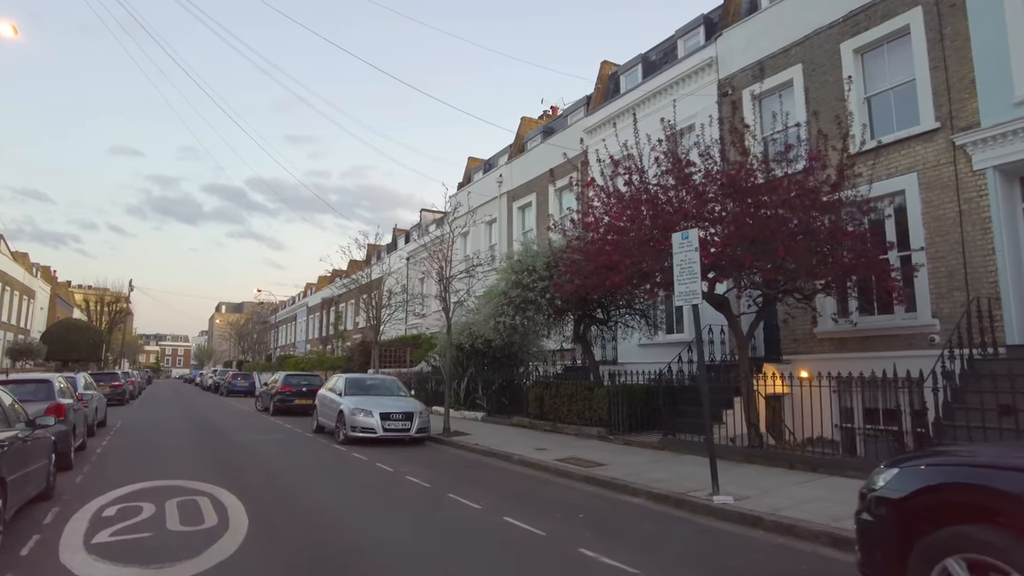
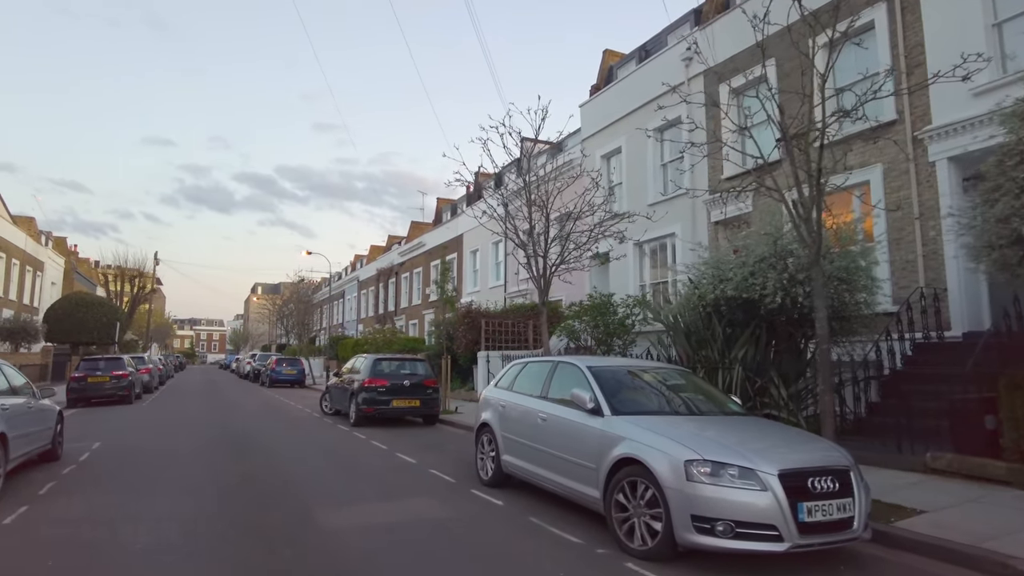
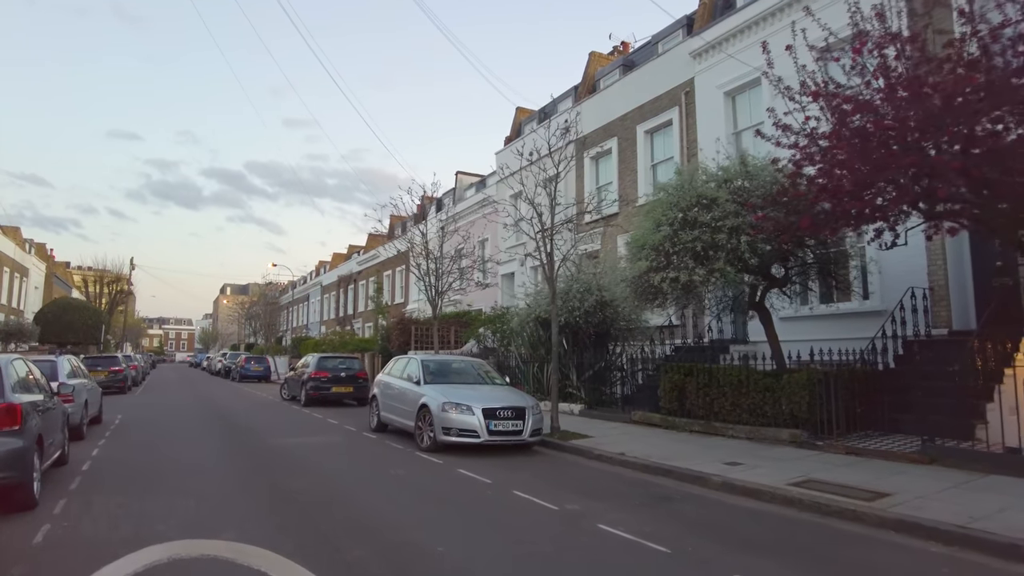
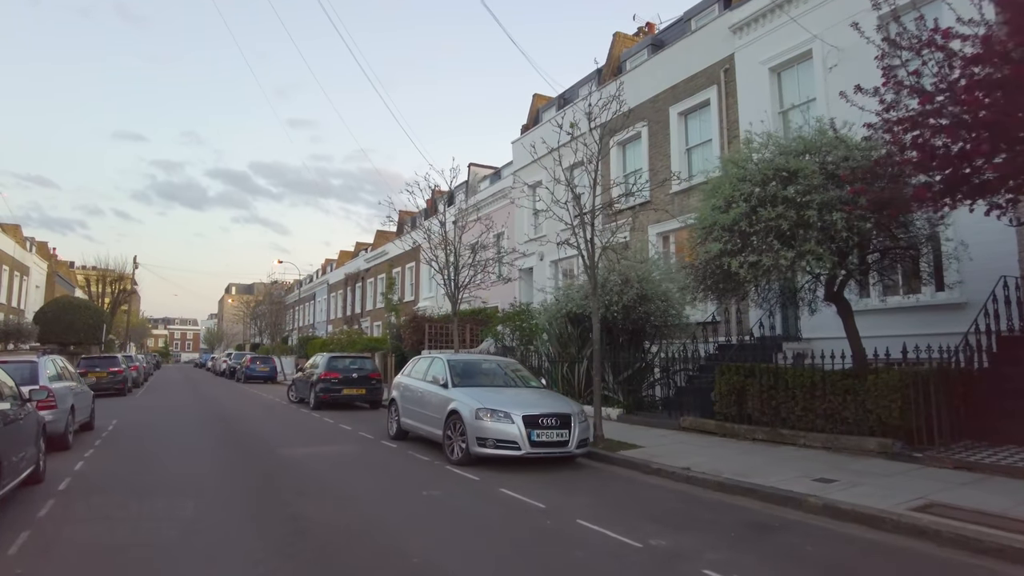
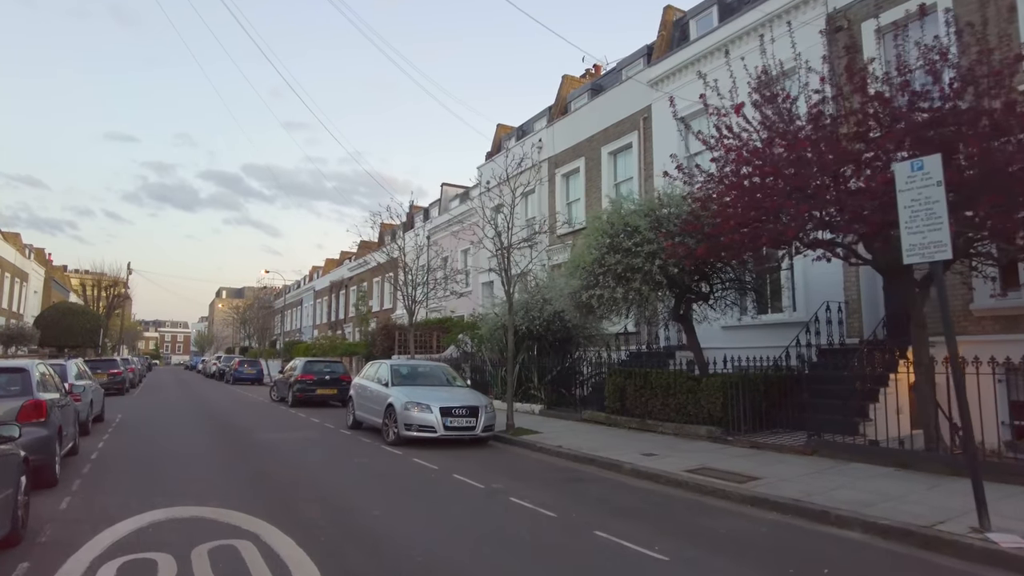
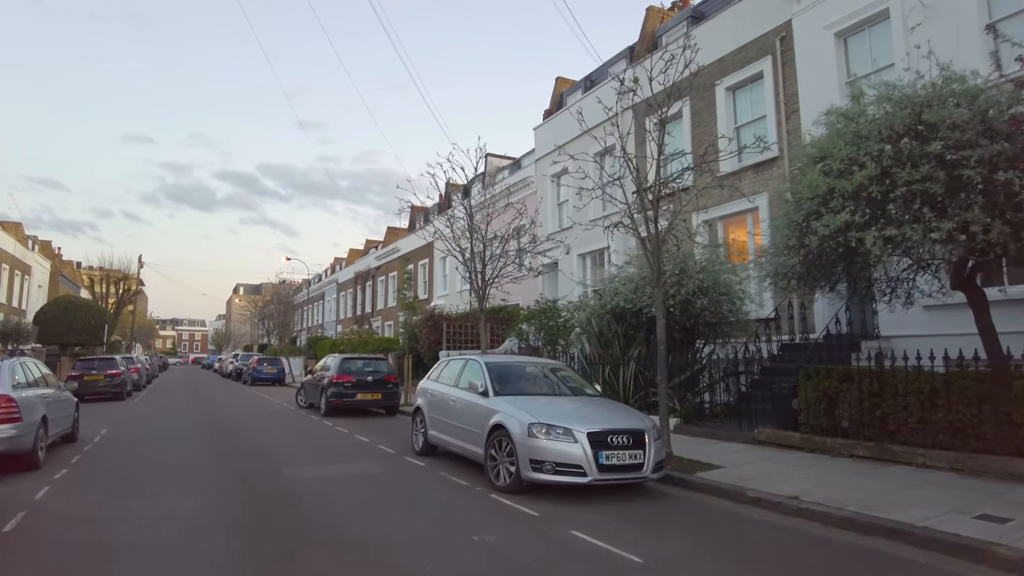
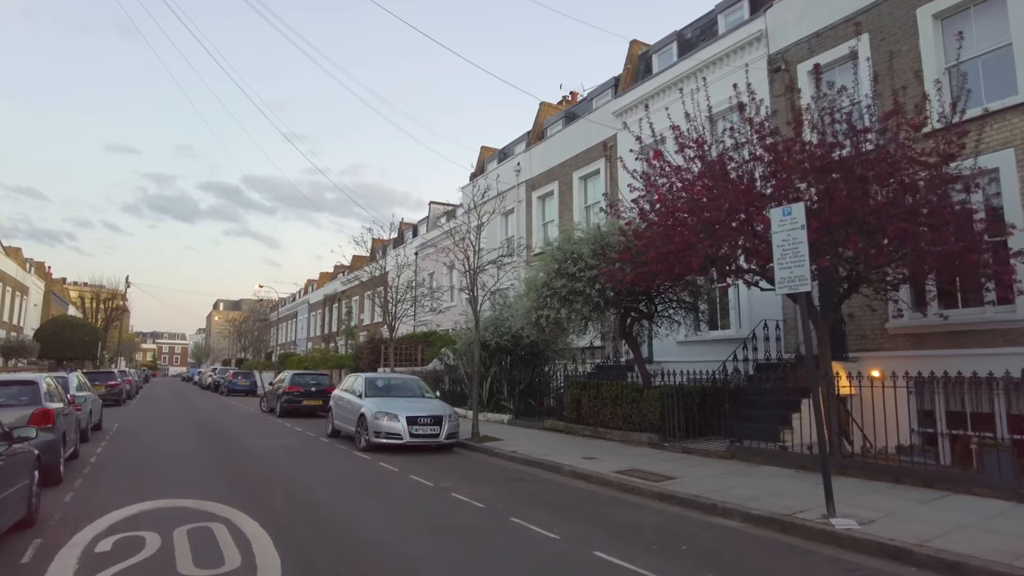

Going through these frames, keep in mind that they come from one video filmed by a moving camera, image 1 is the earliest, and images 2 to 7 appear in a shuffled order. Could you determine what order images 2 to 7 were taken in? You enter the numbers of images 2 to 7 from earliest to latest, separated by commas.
7, 5, 3, 4, 6, 2
